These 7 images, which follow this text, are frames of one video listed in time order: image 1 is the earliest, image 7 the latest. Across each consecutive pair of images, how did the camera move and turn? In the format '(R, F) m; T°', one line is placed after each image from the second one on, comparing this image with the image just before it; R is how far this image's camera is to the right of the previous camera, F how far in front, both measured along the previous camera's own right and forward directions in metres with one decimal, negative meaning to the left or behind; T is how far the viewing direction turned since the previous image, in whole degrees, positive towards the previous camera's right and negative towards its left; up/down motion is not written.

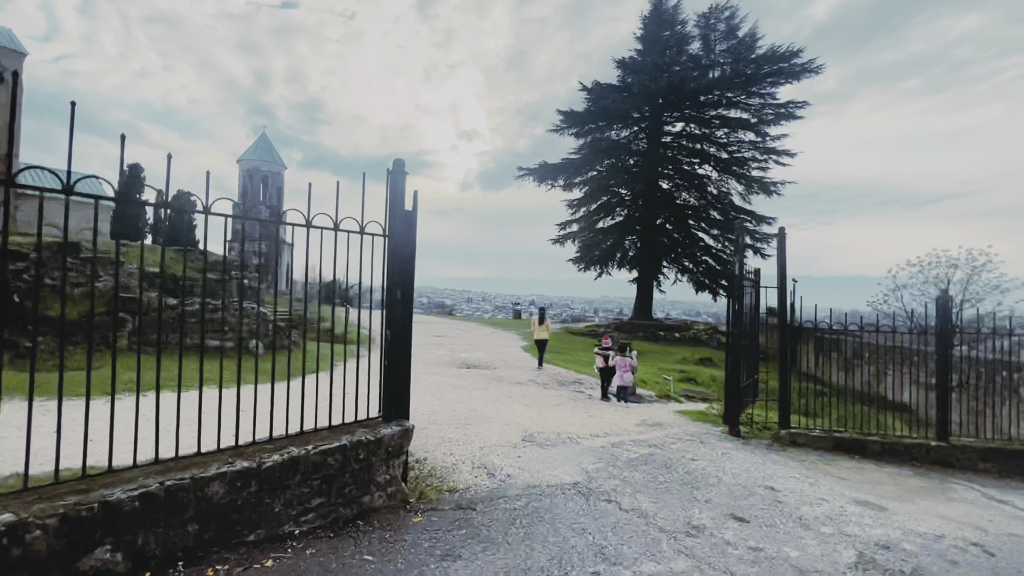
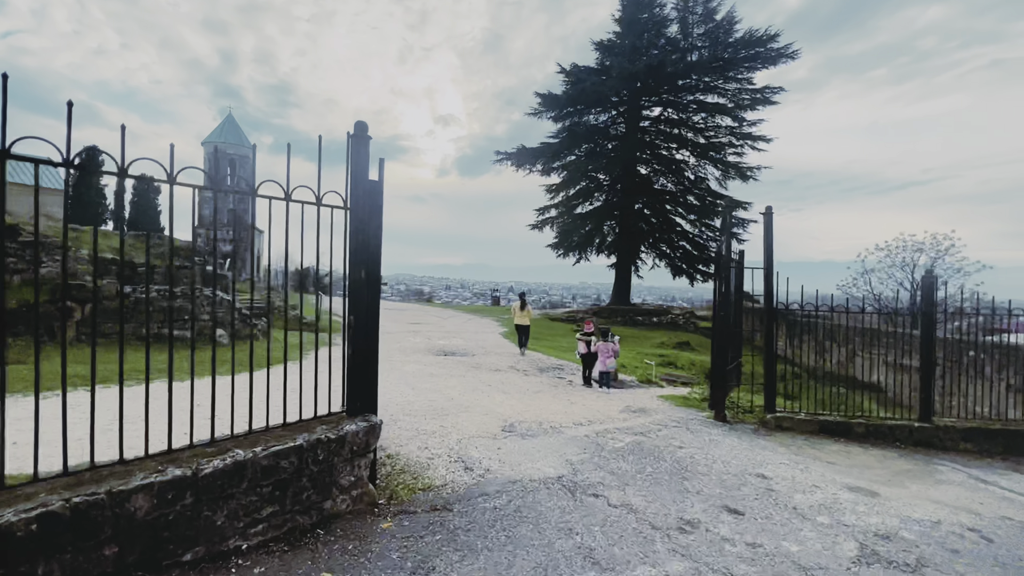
(0.0, +0.4) m; +3°
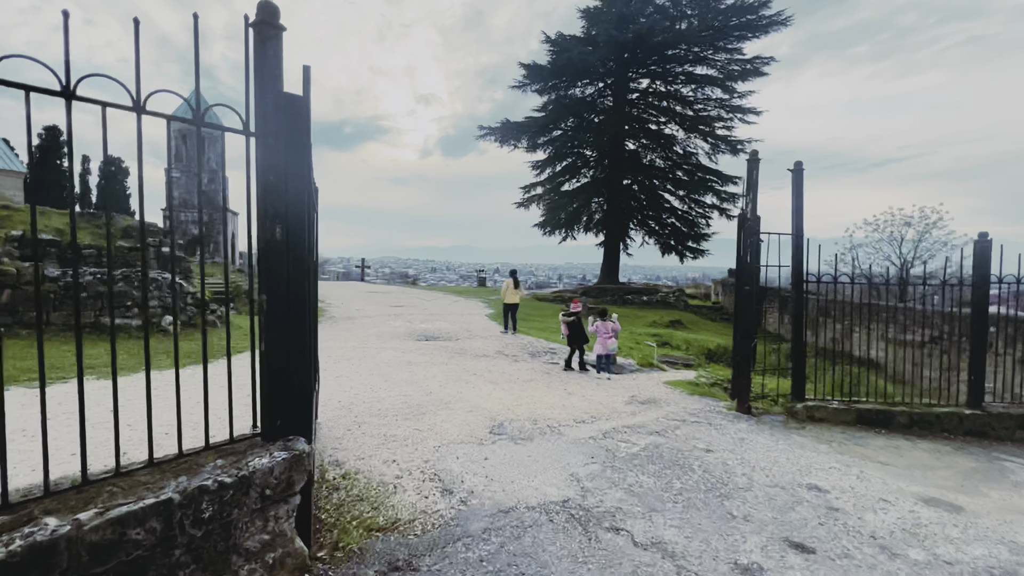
(0.0, +1.2) m; +2°
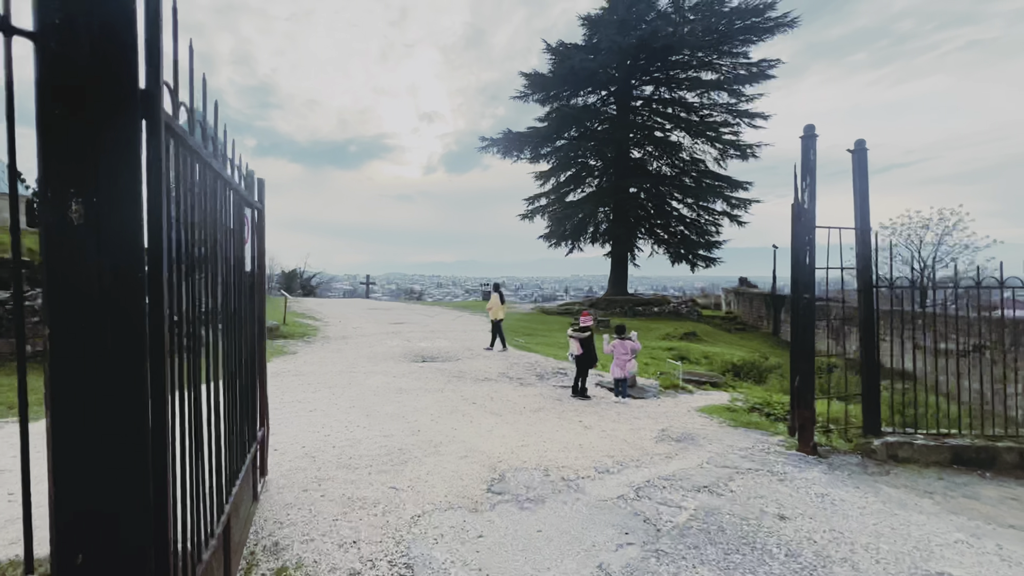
(0.0, +1.2) m; -1°
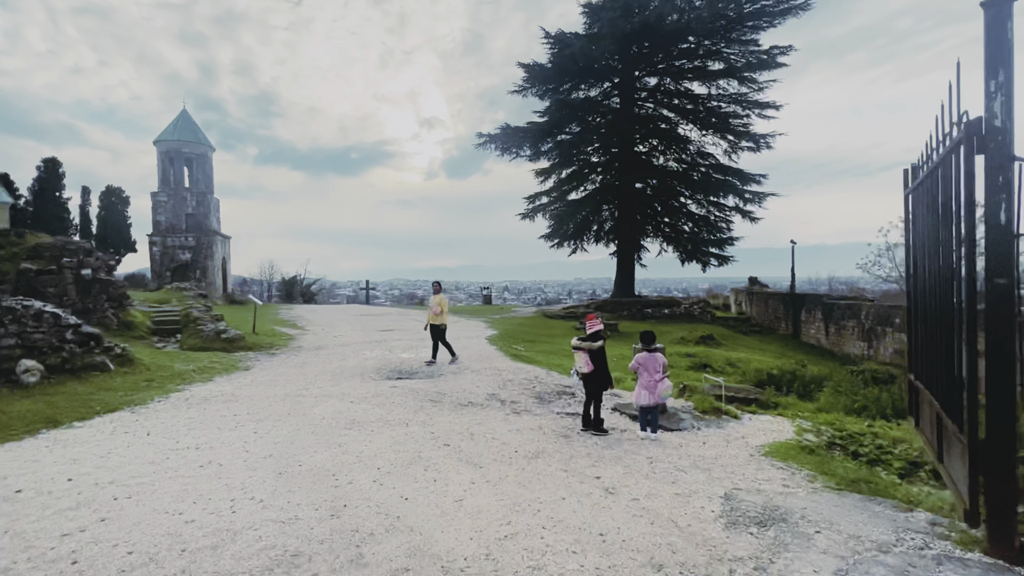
(+0.2, +2.1) m; 0°
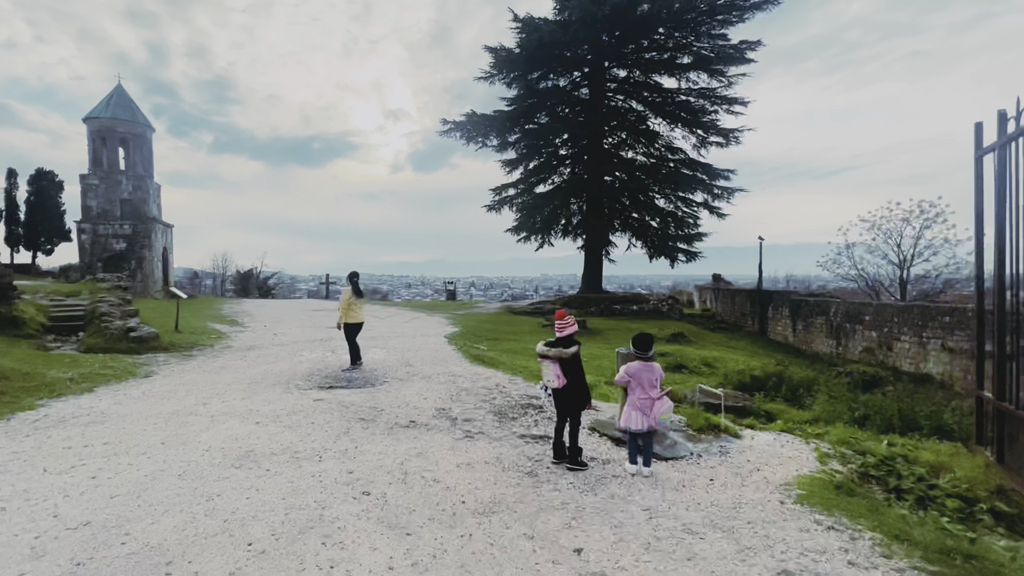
(+0.2, +1.5) m; +4°
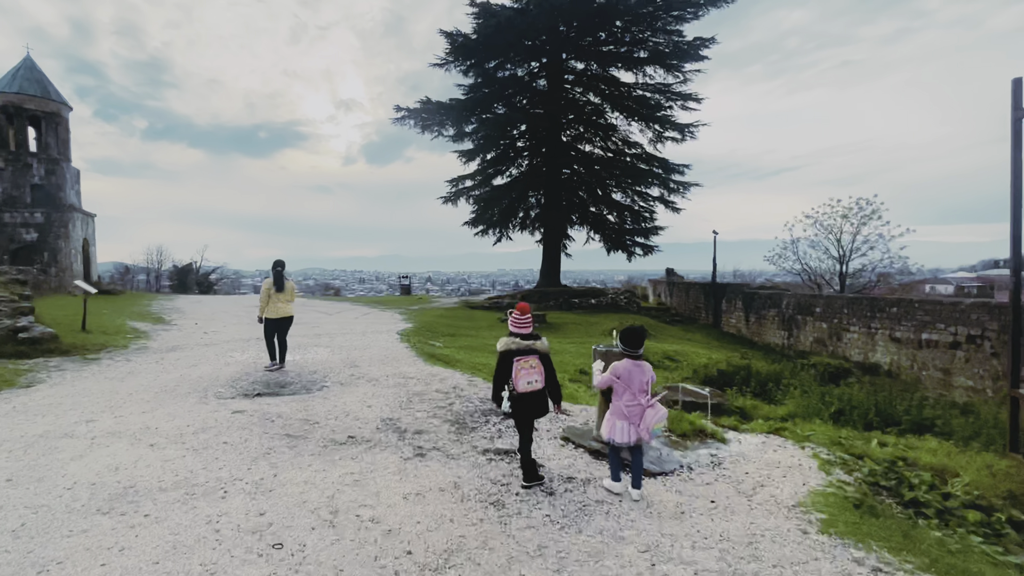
(0.0, +0.9) m; +5°
